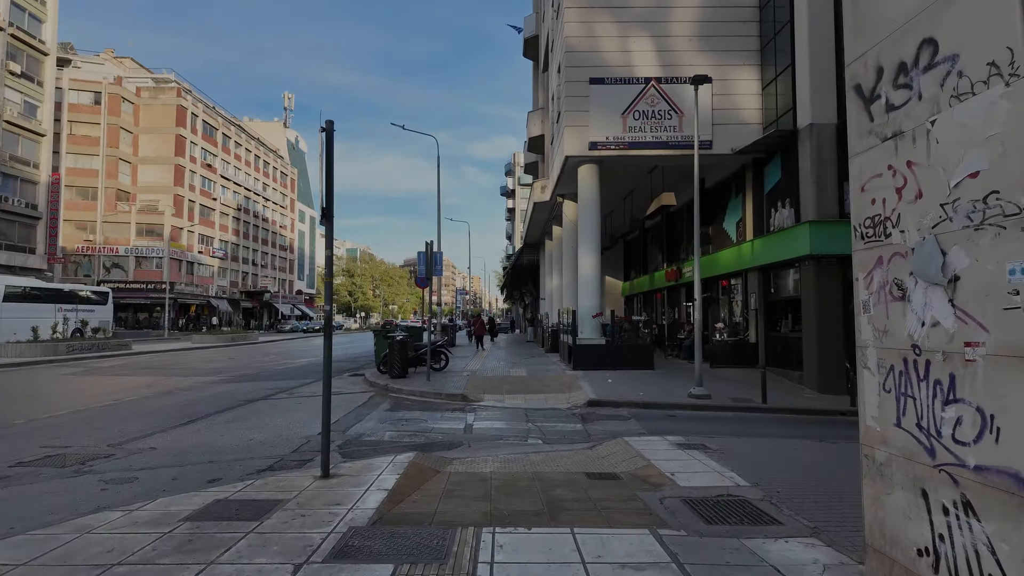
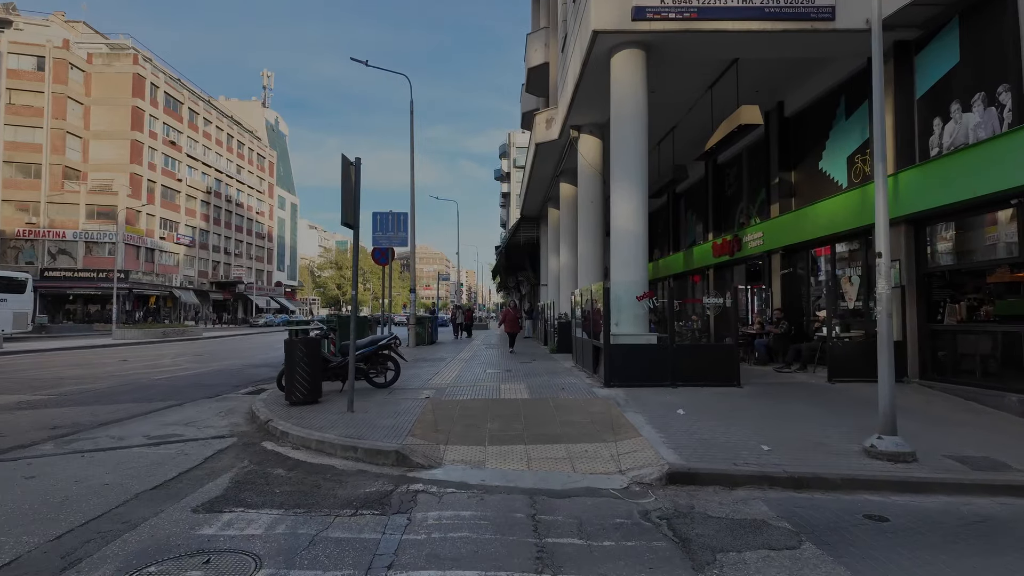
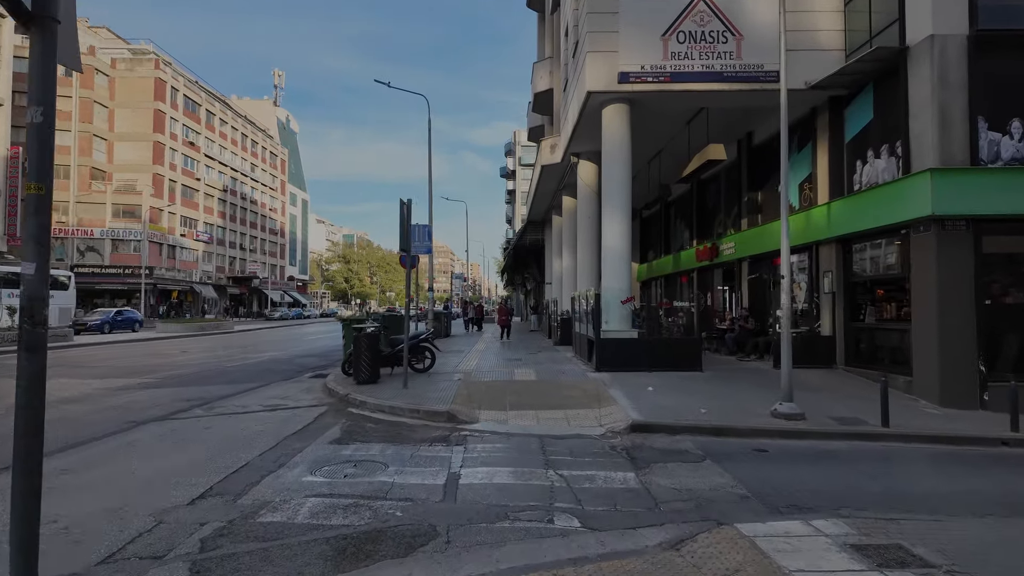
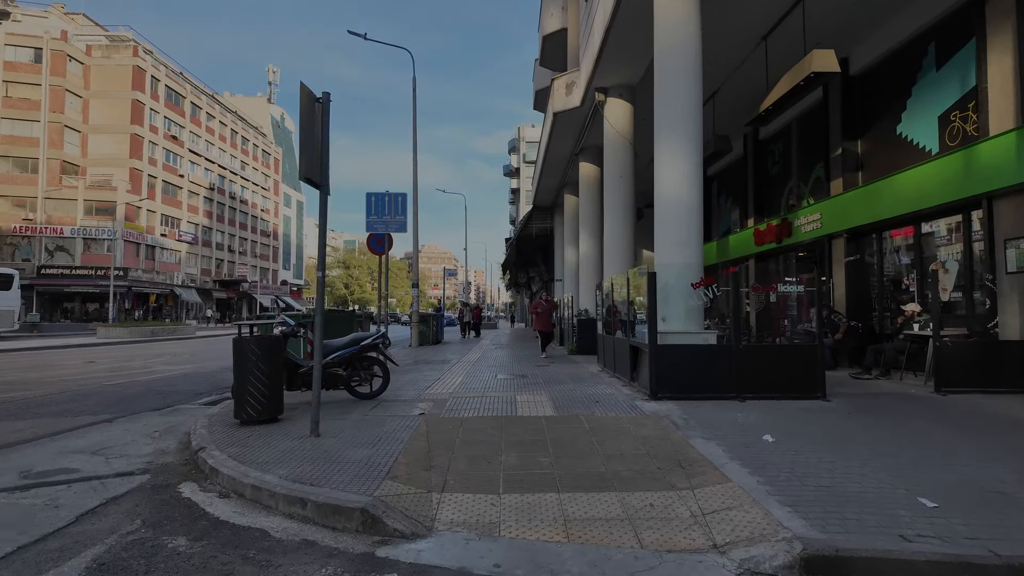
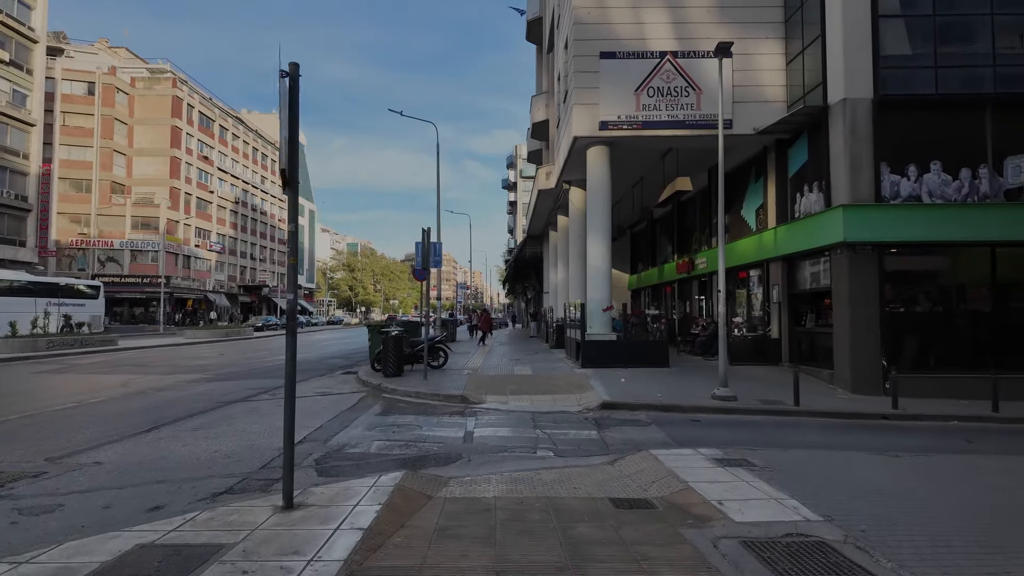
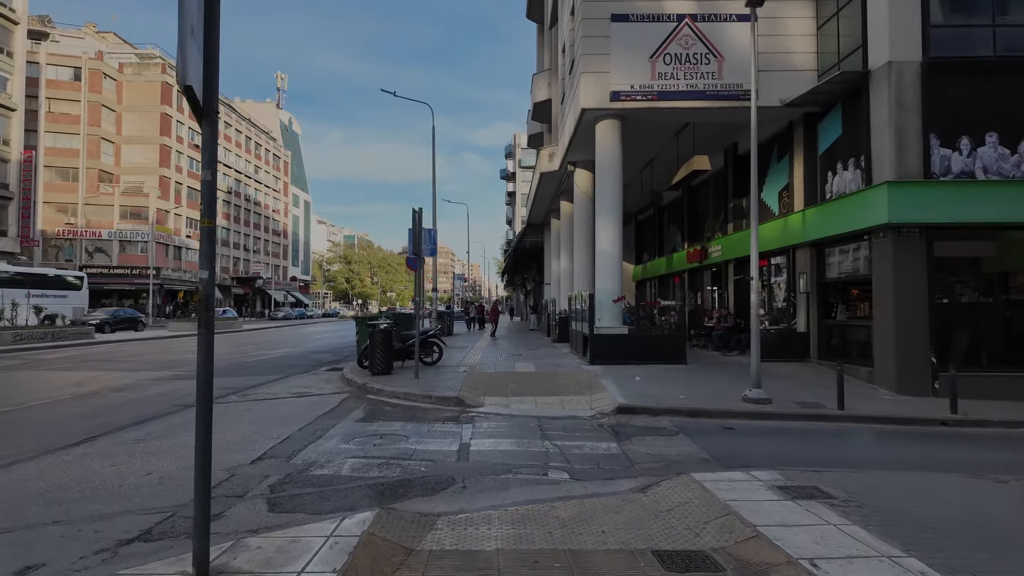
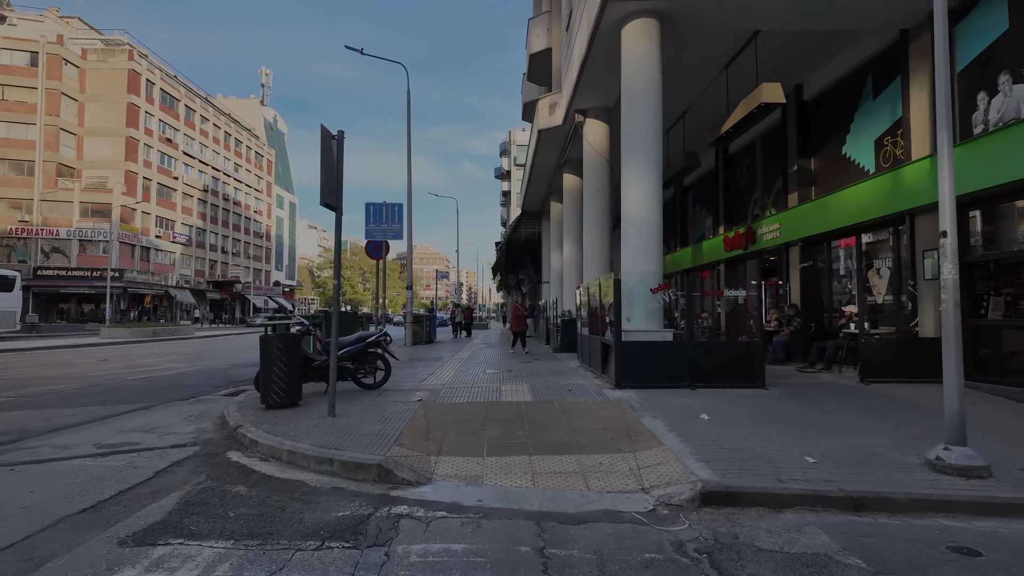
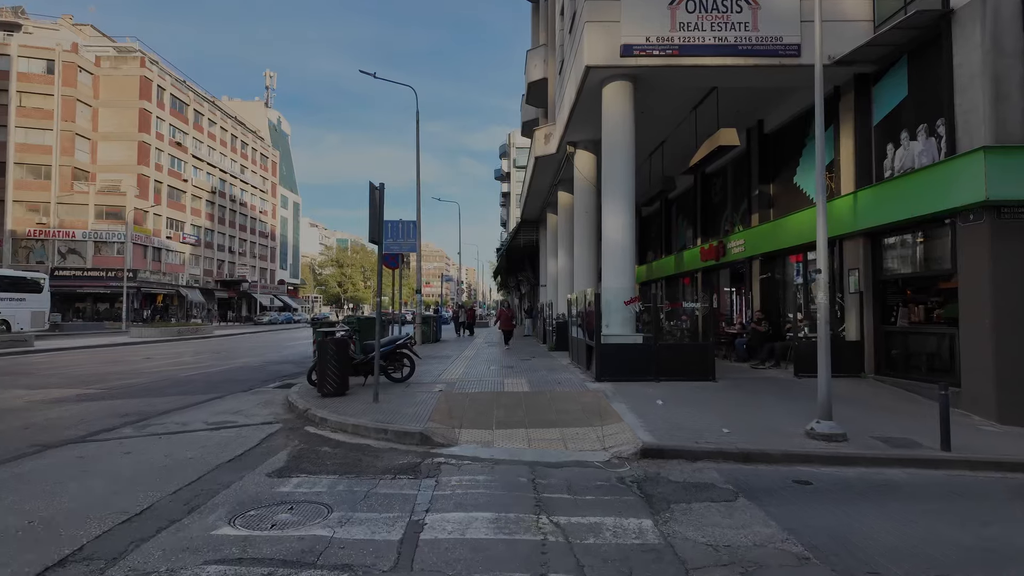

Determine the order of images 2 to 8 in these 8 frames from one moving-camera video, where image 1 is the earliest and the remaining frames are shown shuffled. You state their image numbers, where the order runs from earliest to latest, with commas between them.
5, 6, 3, 8, 2, 7, 4
